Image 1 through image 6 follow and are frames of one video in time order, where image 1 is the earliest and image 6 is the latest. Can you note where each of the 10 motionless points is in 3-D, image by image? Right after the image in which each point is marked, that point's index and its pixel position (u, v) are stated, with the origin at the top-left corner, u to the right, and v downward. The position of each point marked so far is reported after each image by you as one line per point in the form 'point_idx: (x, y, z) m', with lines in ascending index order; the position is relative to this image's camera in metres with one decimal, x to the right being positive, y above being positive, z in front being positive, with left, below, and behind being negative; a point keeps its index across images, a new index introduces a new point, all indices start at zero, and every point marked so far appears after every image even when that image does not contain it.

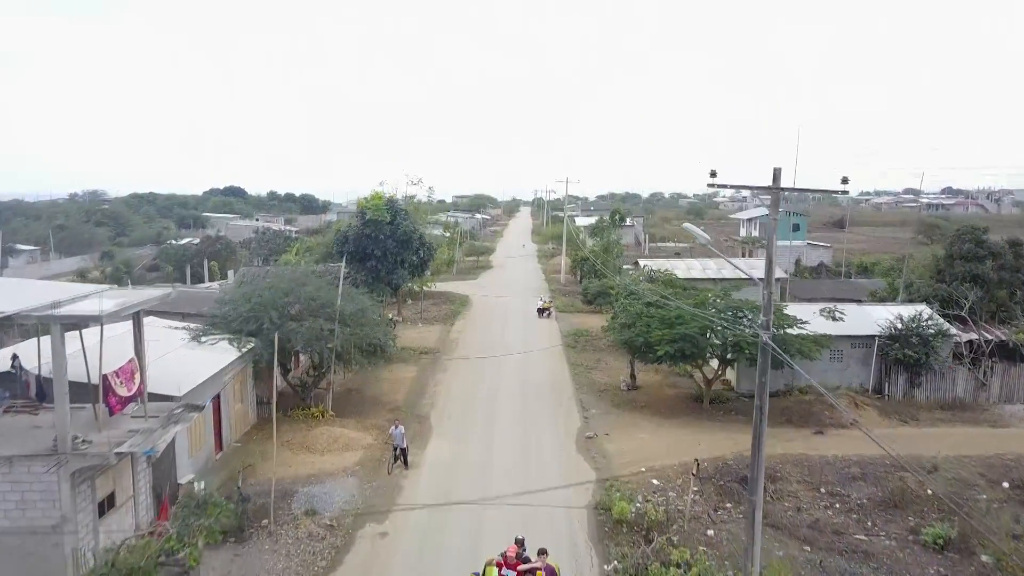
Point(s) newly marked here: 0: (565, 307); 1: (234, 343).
0: (+0.9, -0.3, +17.9) m
1: (-2.1, -0.4, +8.3) m
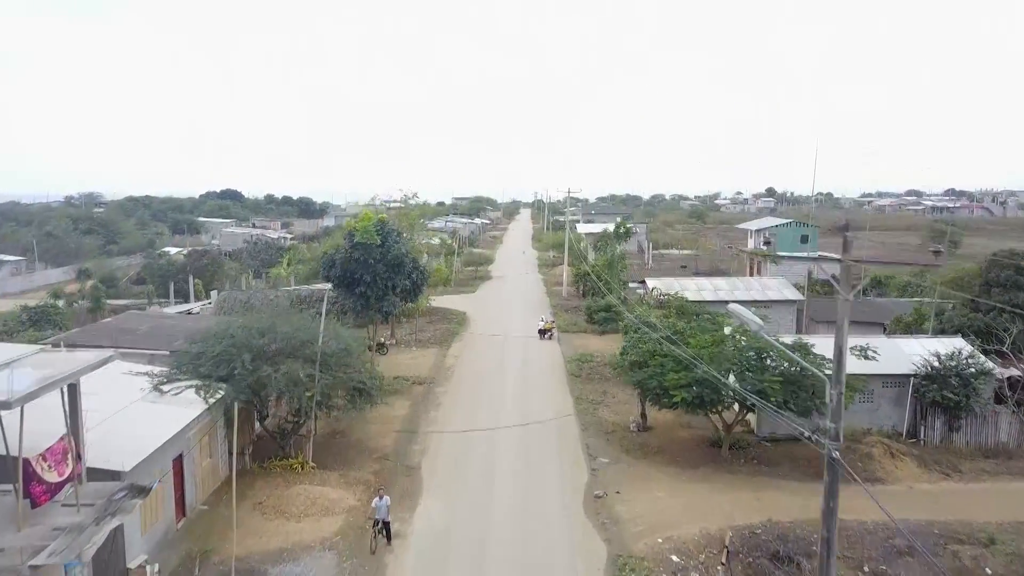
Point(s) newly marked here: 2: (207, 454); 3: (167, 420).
0: (+0.9, -0.6, +17.1) m
1: (-2.1, -0.7, +7.4) m
2: (-2.0, -1.1, +7.4) m
3: (-2.1, -0.8, +6.7) m
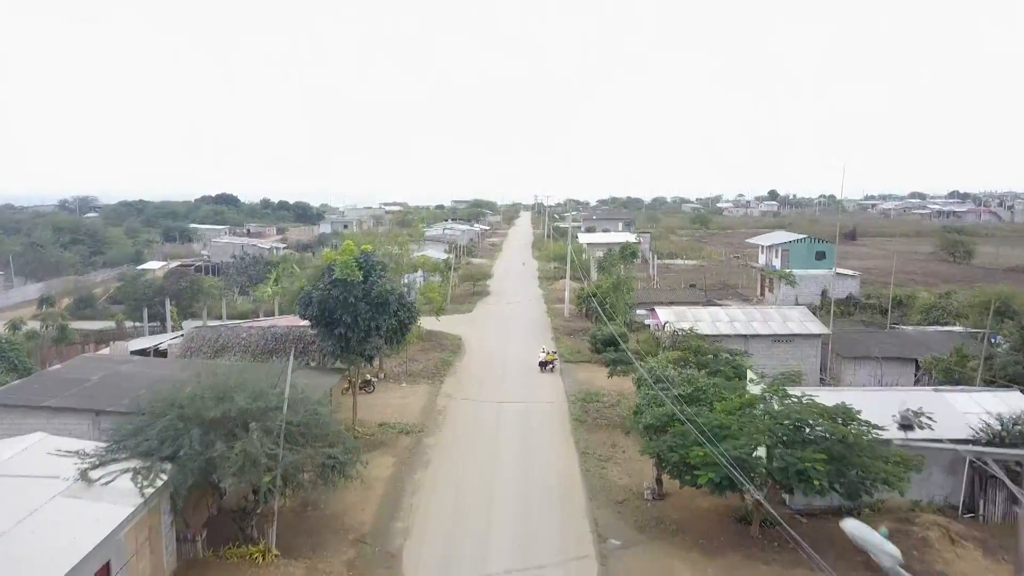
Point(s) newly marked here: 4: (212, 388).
0: (+0.8, -0.9, +15.9) m
1: (-2.1, -1.1, +6.2) m
2: (-2.0, -1.5, +6.2) m
3: (-2.1, -1.2, +5.5) m
4: (-1.9, -0.6, +7.1) m
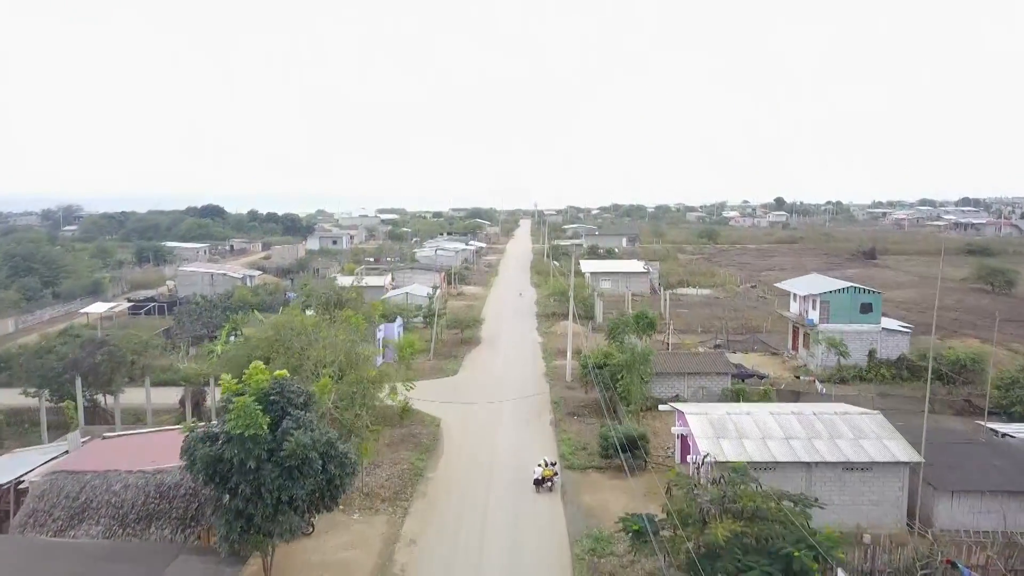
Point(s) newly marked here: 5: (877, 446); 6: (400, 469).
0: (+0.7, -1.9, +12.7) m
1: (-2.2, -2.0, +3.0) m
2: (-2.2, -2.4, +3.0) m
3: (-2.2, -2.1, +2.4) m
4: (-2.1, -1.6, +3.9) m
5: (+3.2, -1.4, +9.7) m
6: (-1.2, -2.0, +12.1) m
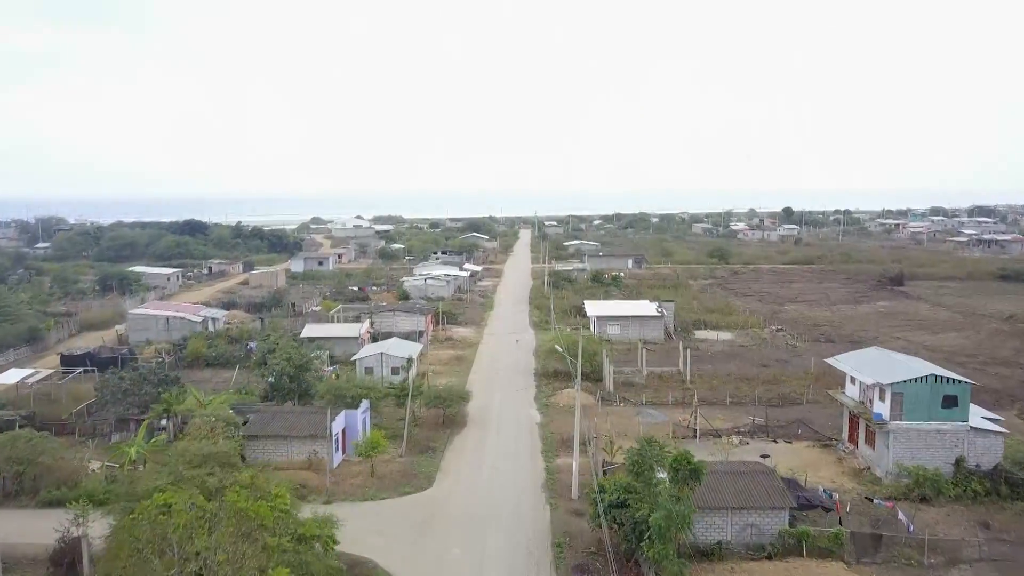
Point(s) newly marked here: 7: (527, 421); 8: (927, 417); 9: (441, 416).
0: (+0.6, -3.0, +8.9) m
1: (-2.4, -3.1, -0.7) m
2: (-2.3, -3.5, -0.8) m
3: (-2.4, -3.2, -1.4) m
4: (-2.2, -2.7, +0.1) m
5: (+3.1, -2.5, +5.9) m
6: (-1.4, -3.1, +8.3) m
7: (+0.2, -2.2, +18.5) m
8: (+5.4, -1.7, +14.5) m
9: (-1.2, -2.1, +18.4) m
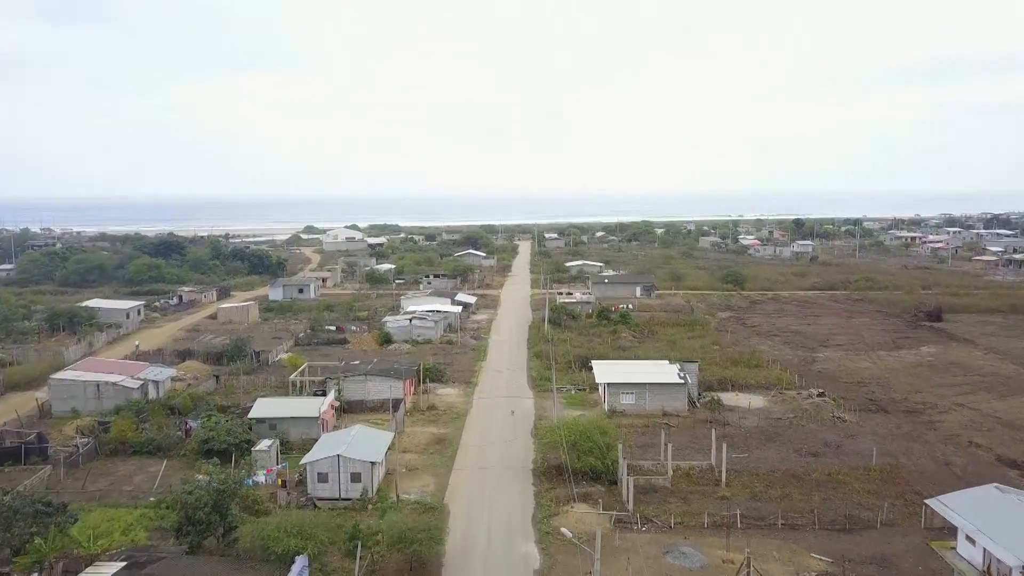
0: (+0.4, -4.3, +4.5) m
1: (-2.5, -4.4, -5.2) m
2: (-2.4, -4.8, -5.2) m
3: (-2.5, -4.5, -5.9) m
4: (-2.3, -4.0, -4.3) m
5: (+2.9, -3.8, +1.4) m
6: (-1.5, -4.4, +3.8) m
7: (+0.1, -3.5, +14.1) m
8: (+5.3, -2.9, +10.1) m
9: (-1.3, -3.4, +14.0) m
